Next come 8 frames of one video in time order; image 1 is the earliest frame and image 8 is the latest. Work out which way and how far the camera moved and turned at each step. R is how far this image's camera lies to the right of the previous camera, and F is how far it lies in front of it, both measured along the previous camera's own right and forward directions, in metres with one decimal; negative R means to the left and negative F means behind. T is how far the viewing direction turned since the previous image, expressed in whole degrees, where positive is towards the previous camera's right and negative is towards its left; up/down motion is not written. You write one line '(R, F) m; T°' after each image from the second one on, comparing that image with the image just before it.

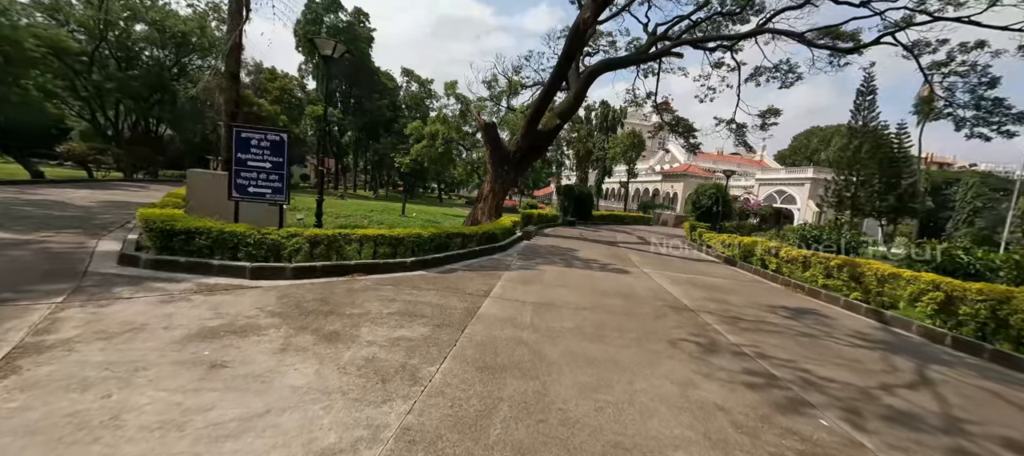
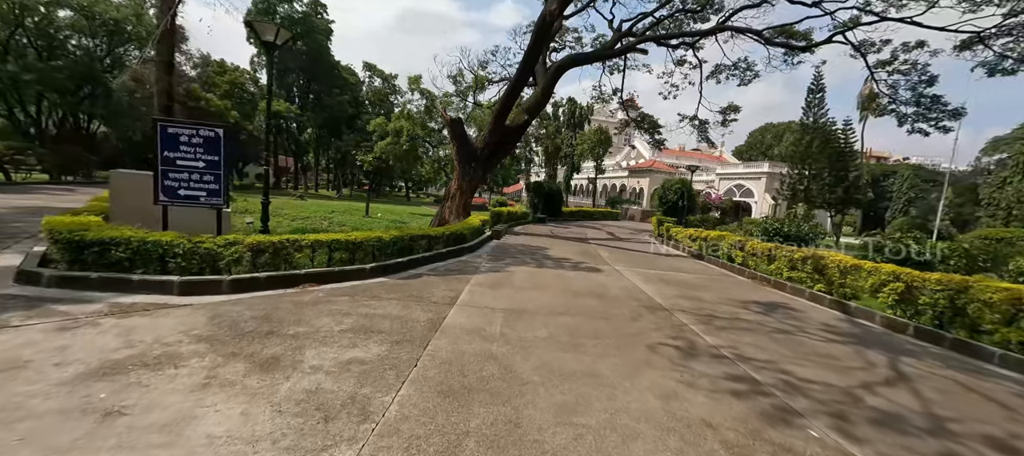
(0.0, +0.3) m; +4°
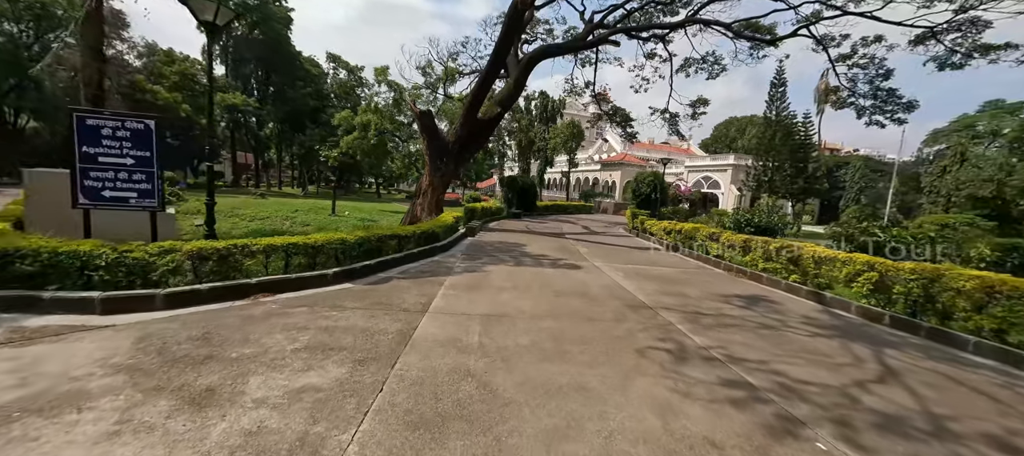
(0.0, +0.3) m; +4°
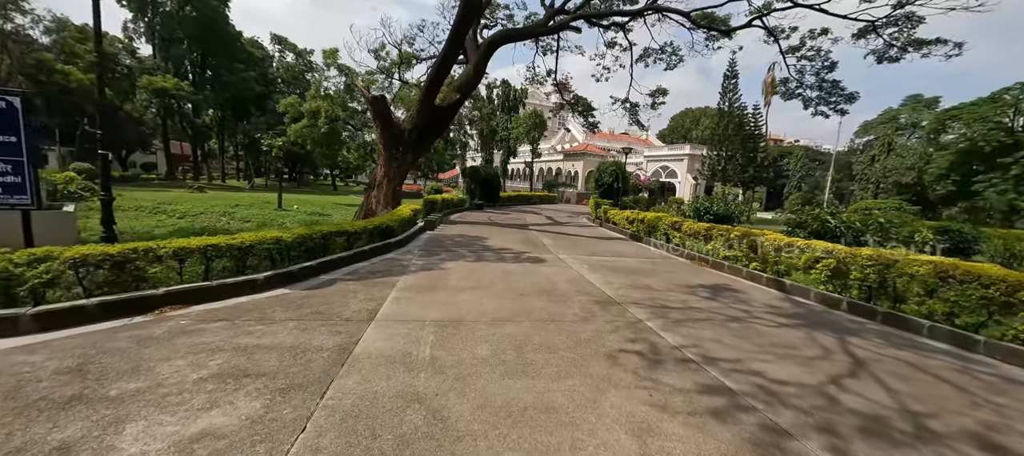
(+0.1, +0.4) m; +5°
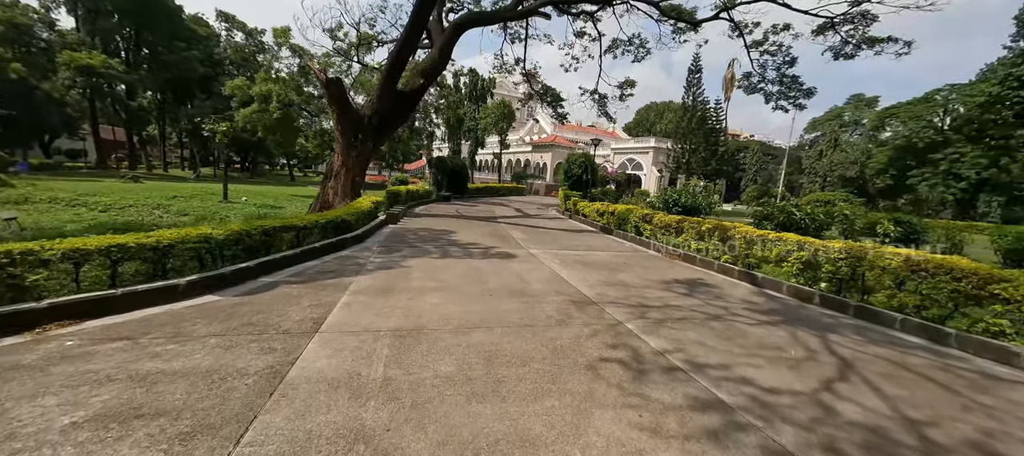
(0.0, +0.4) m; +5°
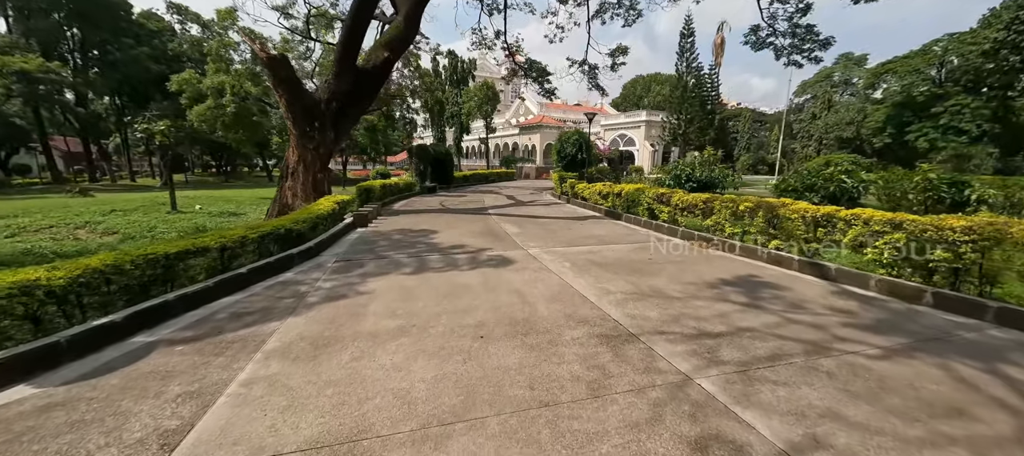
(0.0, +1.5) m; +1°
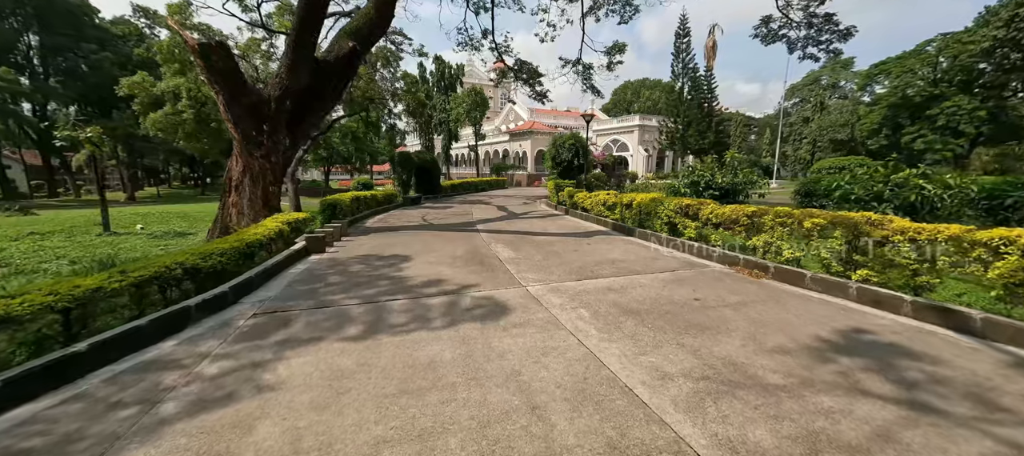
(0.0, +1.5) m; +1°
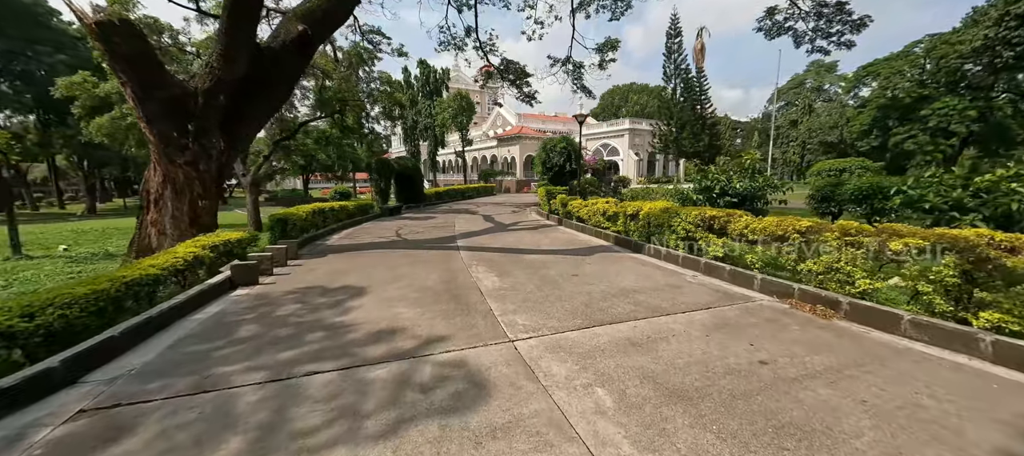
(+0.1, +1.3) m; +1°
